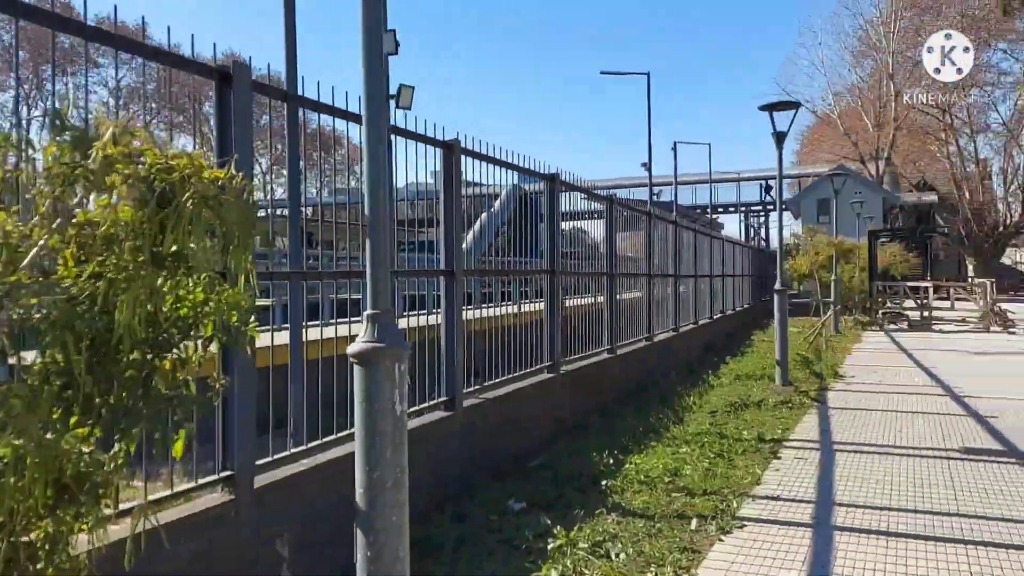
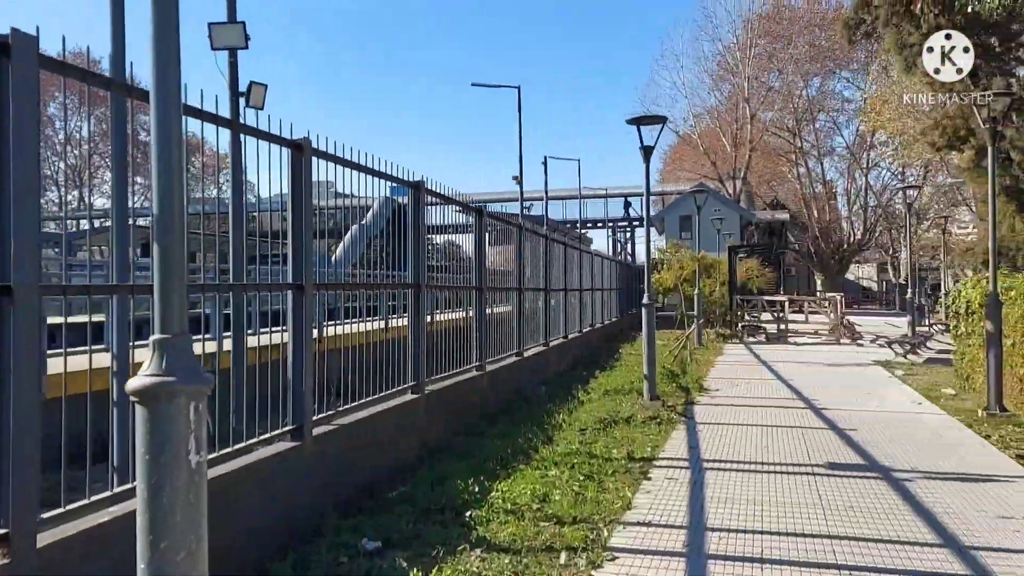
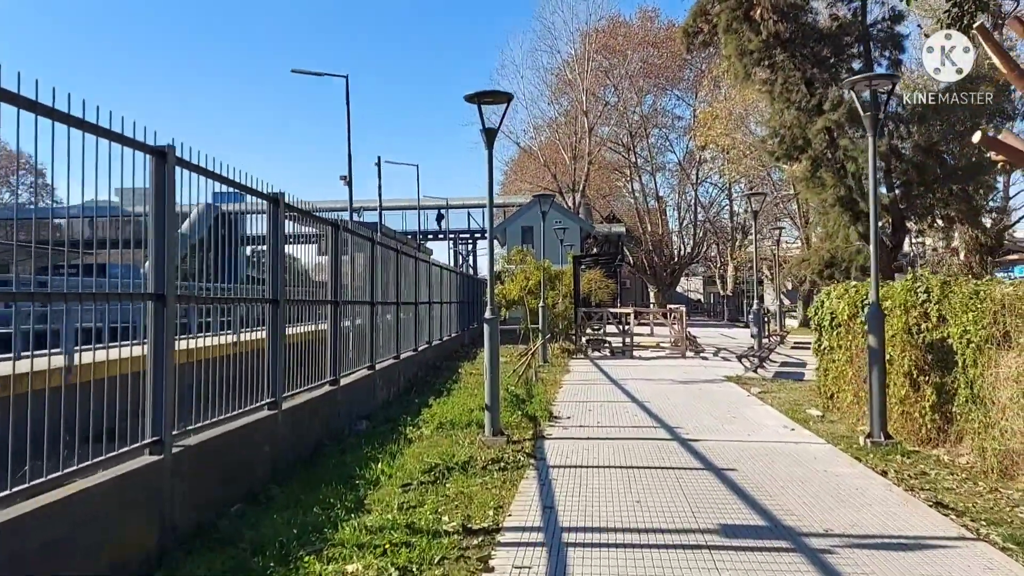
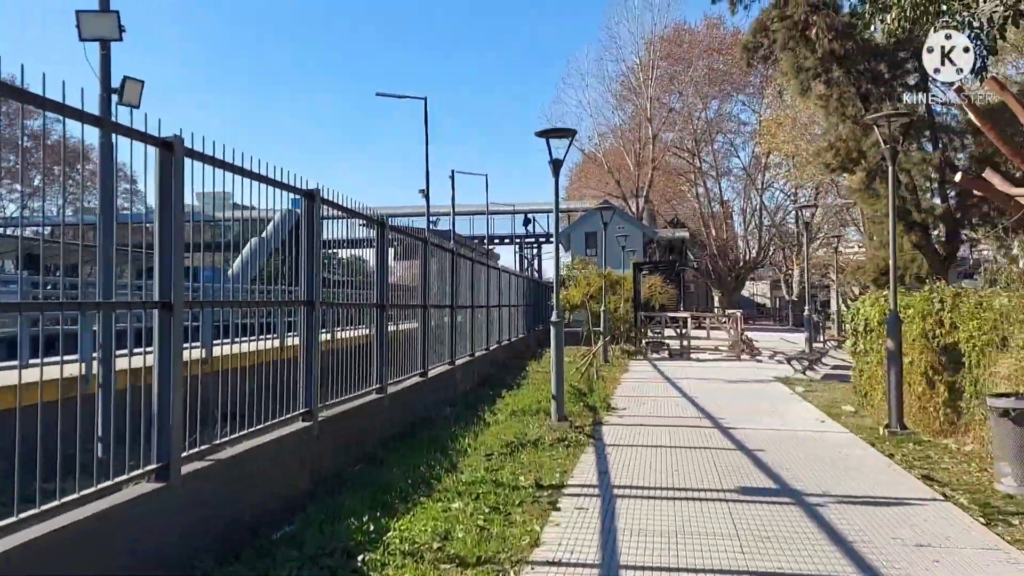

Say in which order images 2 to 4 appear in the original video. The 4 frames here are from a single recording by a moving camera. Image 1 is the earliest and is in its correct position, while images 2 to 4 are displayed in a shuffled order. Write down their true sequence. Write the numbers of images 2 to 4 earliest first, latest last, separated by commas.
2, 4, 3
